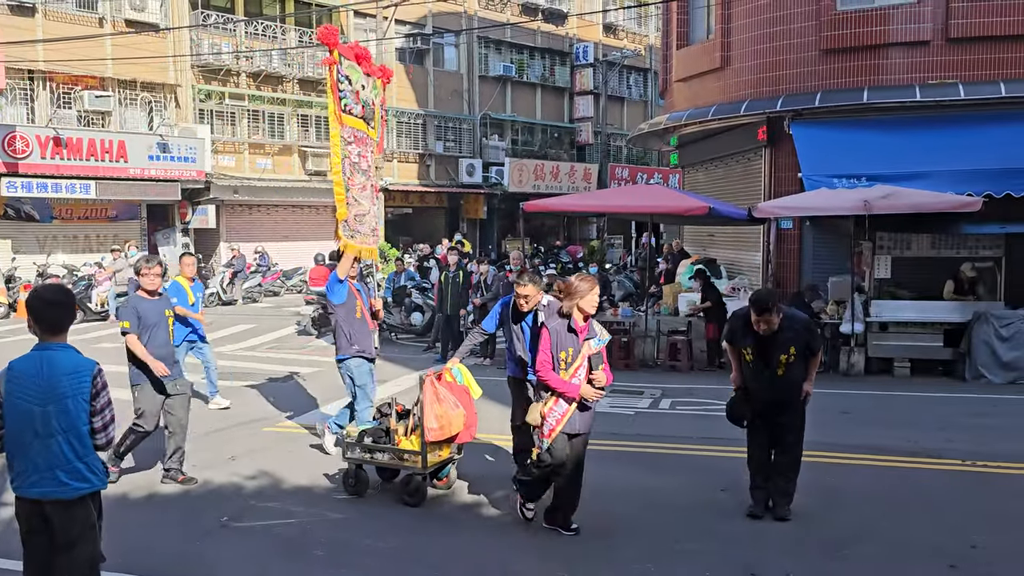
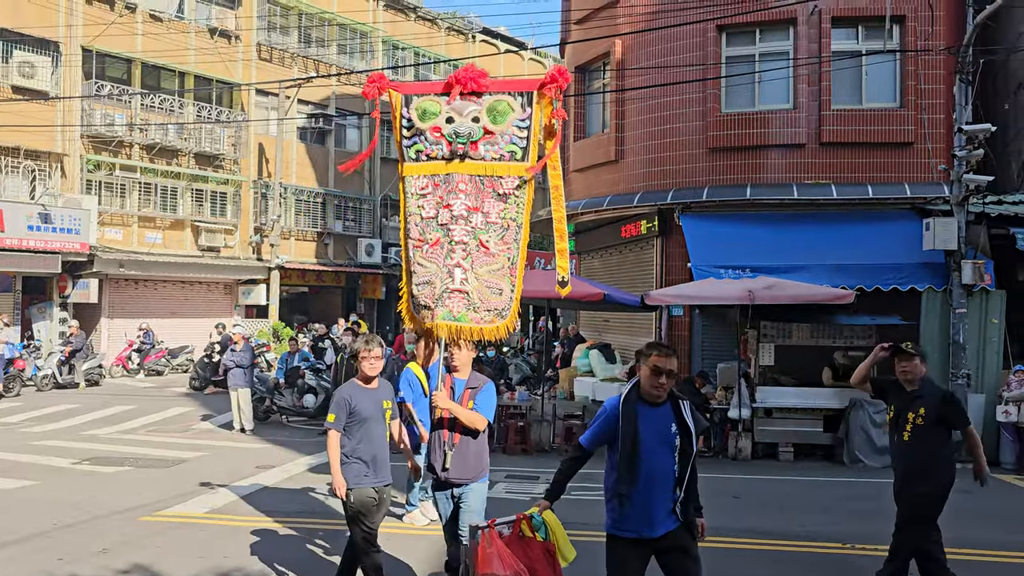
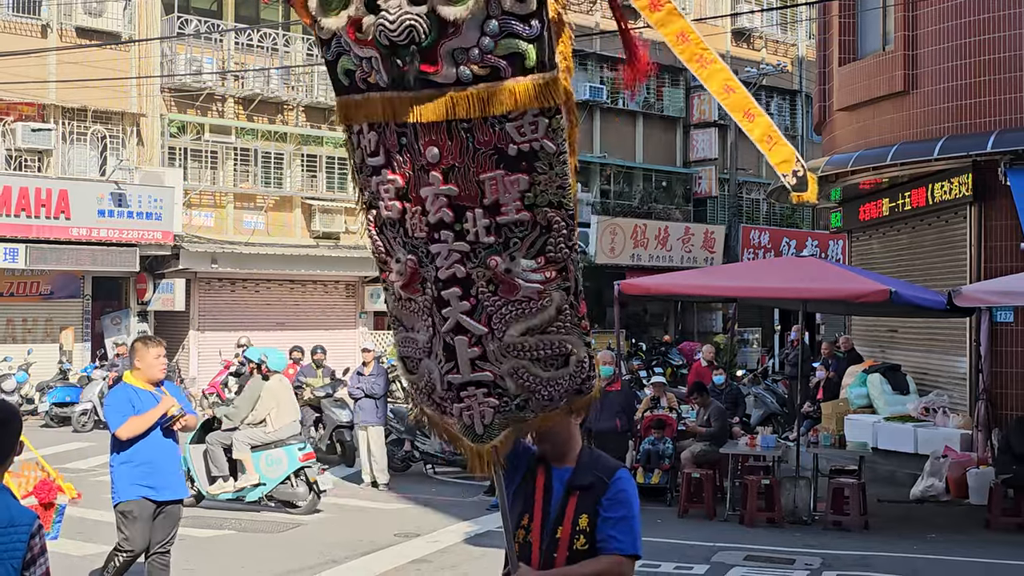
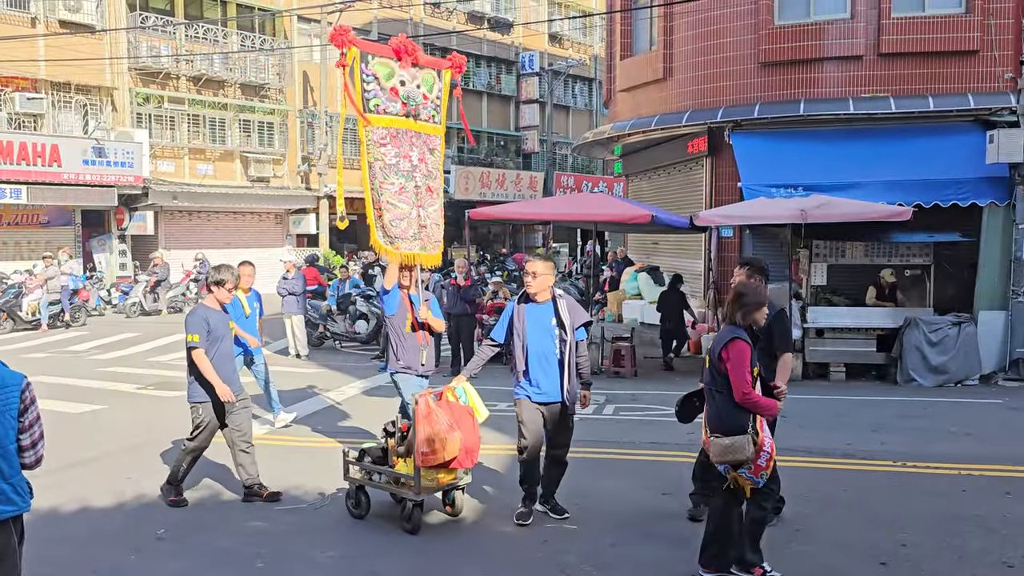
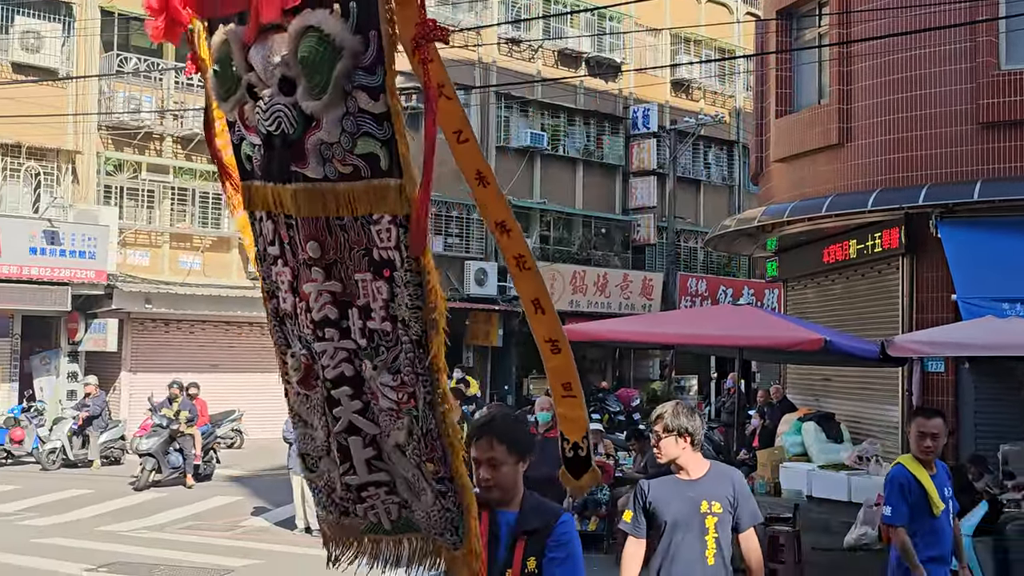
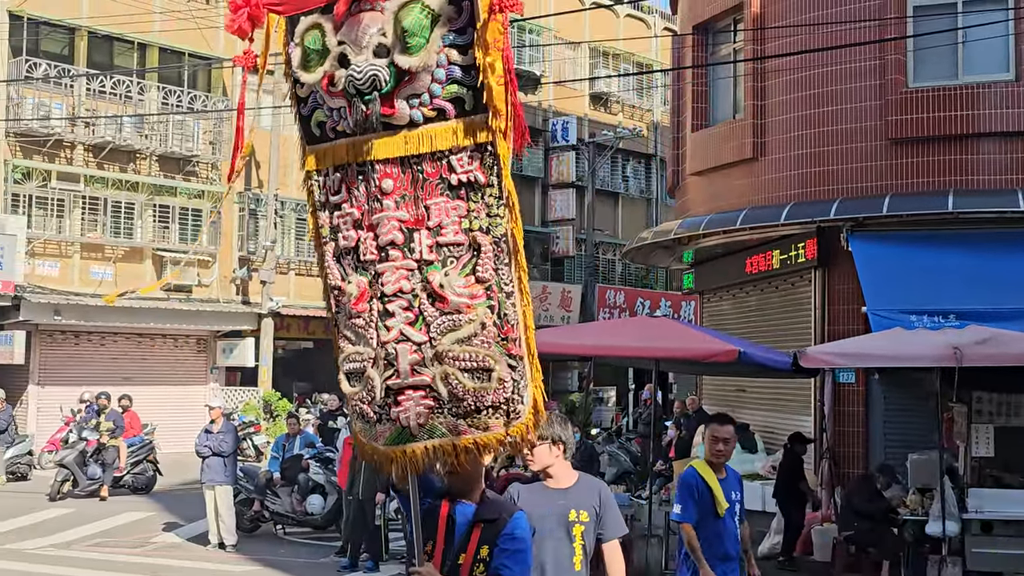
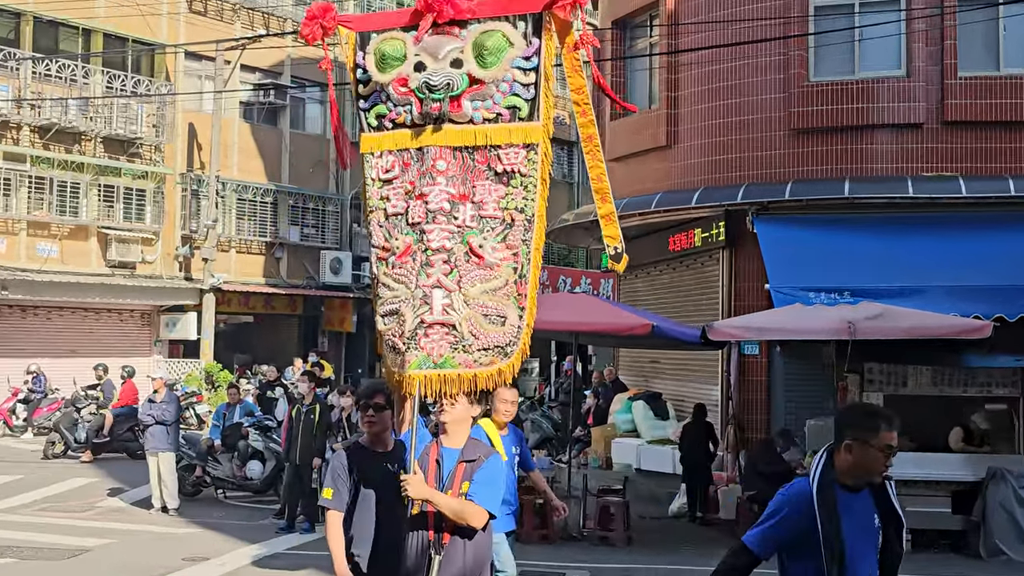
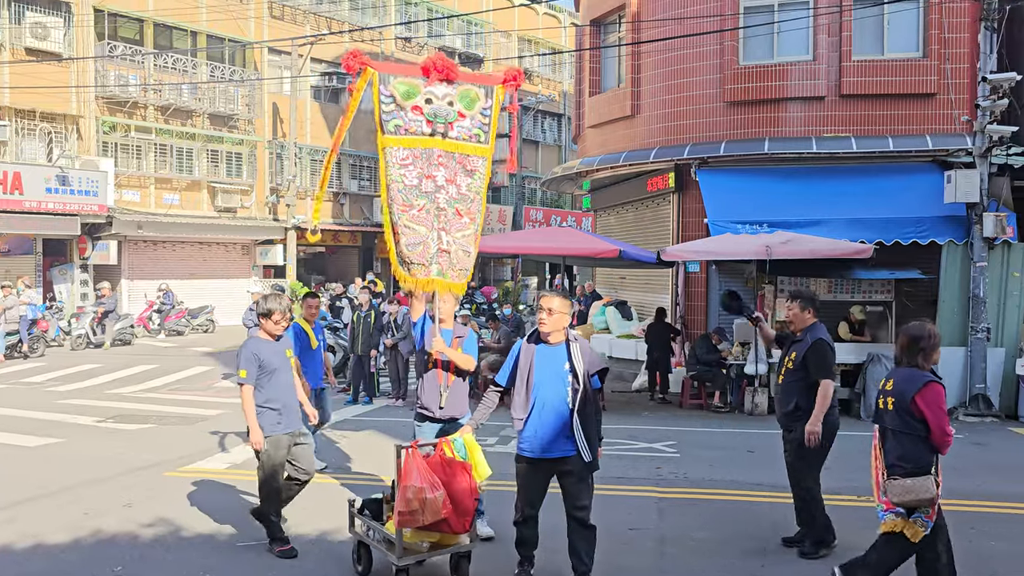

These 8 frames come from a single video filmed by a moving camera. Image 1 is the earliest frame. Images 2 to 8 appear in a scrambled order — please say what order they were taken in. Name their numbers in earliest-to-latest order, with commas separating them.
4, 8, 2, 7, 6, 5, 3
